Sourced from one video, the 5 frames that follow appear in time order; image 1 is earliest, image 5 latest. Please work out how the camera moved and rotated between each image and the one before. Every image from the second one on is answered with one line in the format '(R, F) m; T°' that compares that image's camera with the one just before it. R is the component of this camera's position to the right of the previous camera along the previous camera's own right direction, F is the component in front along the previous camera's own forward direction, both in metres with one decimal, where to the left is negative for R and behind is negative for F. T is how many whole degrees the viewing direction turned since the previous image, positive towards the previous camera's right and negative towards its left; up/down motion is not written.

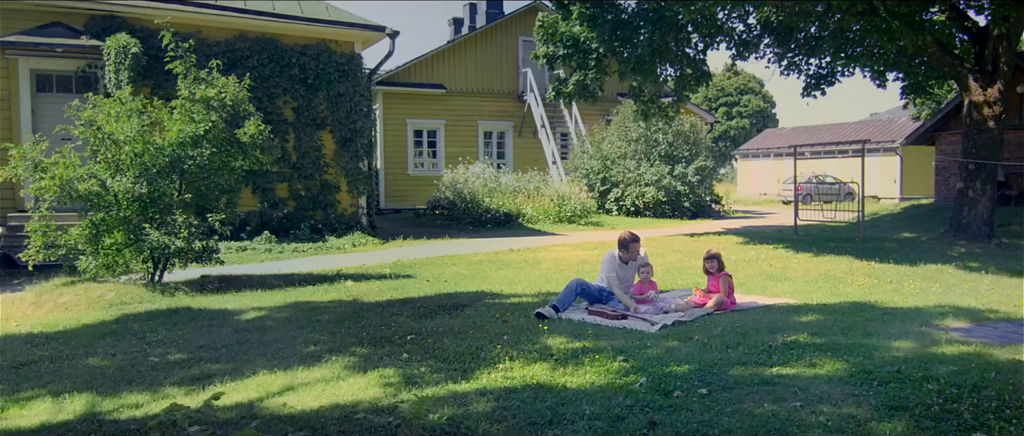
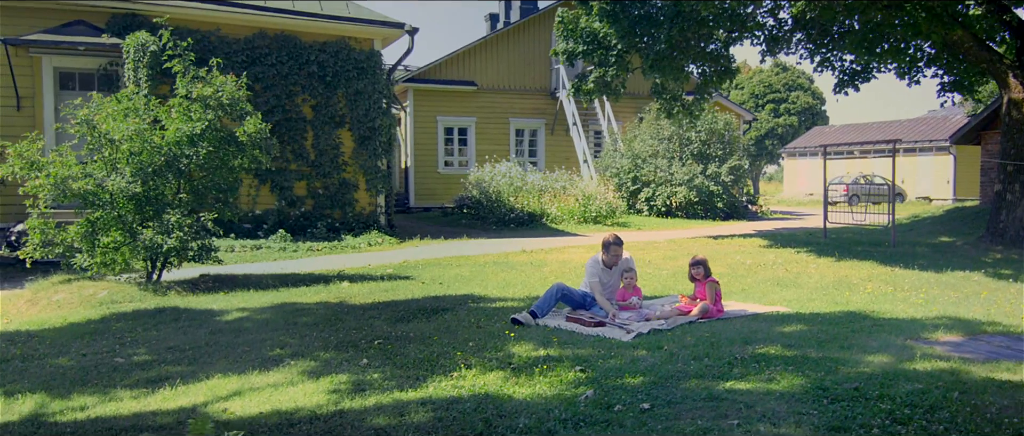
(+0.5, +0.1) m; -3°
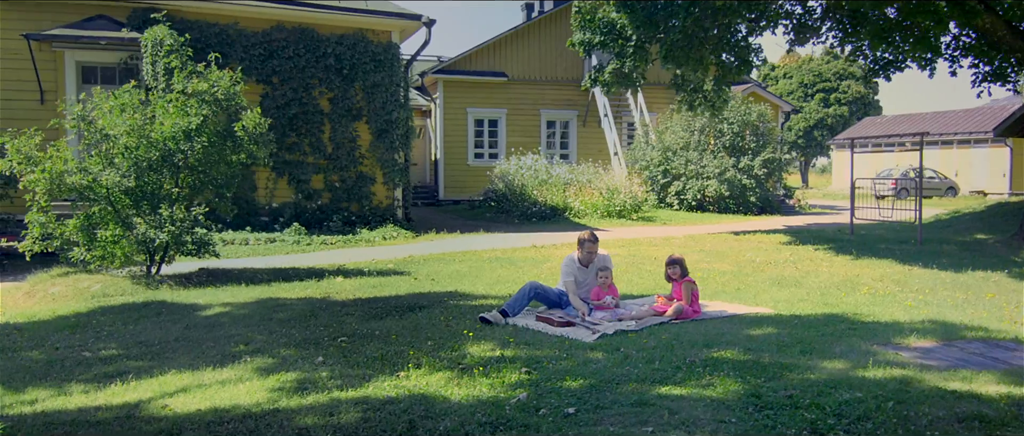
(+0.5, 0.0) m; -3°
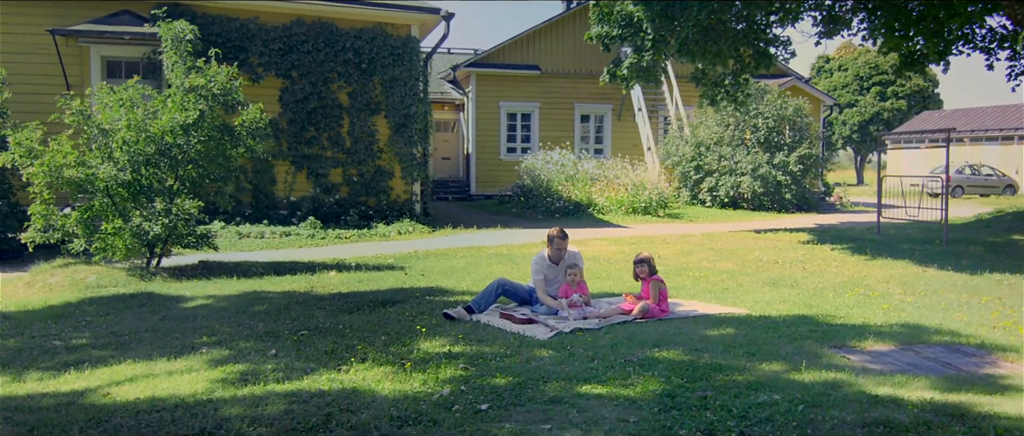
(+0.6, -0.1) m; -3°
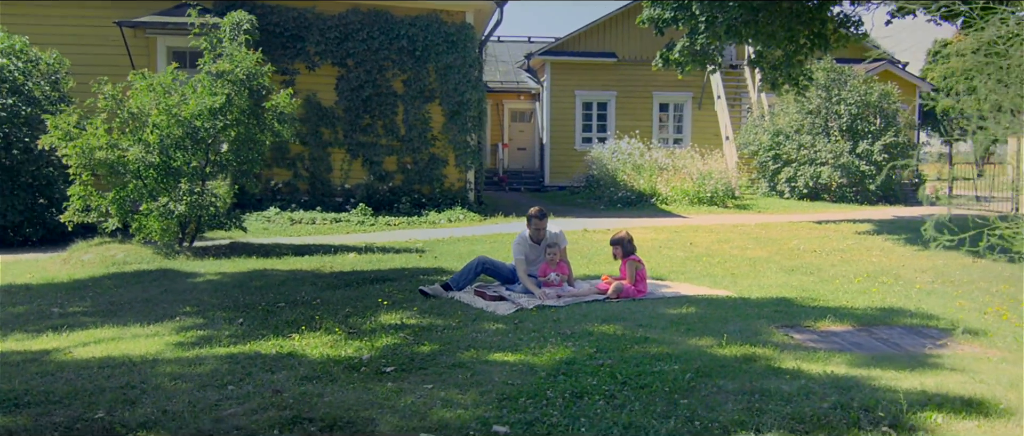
(+1.0, -0.1) m; -6°
